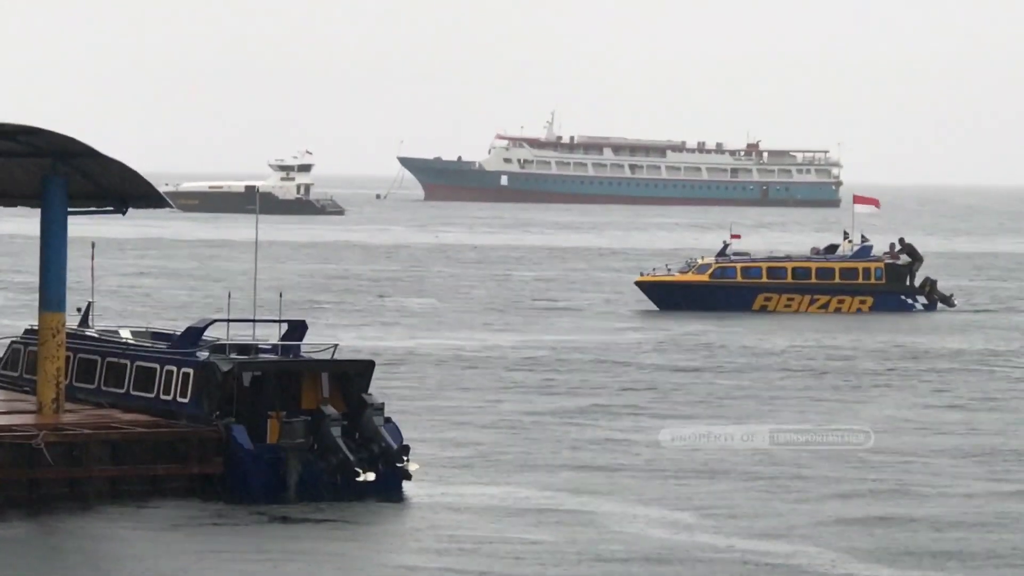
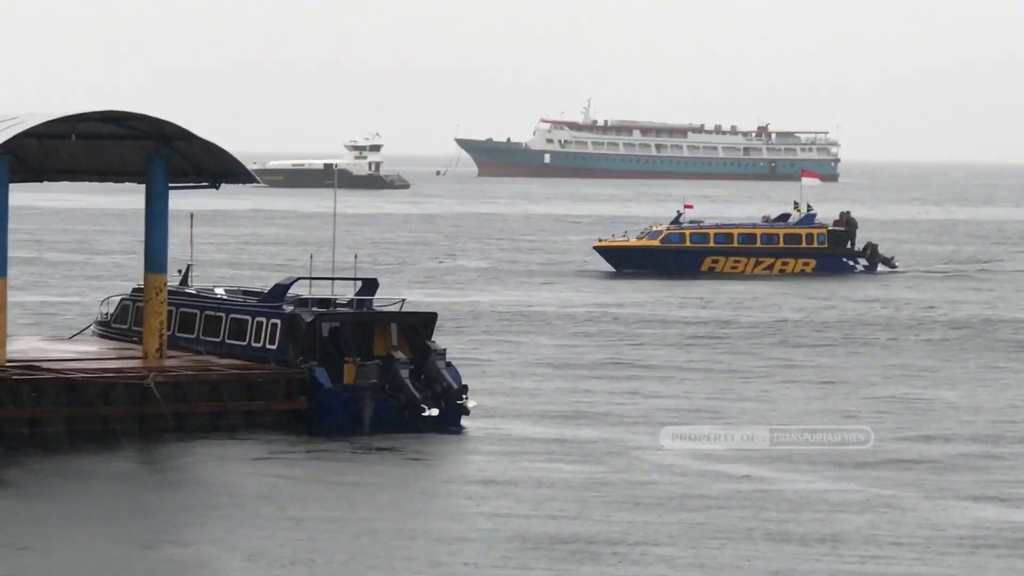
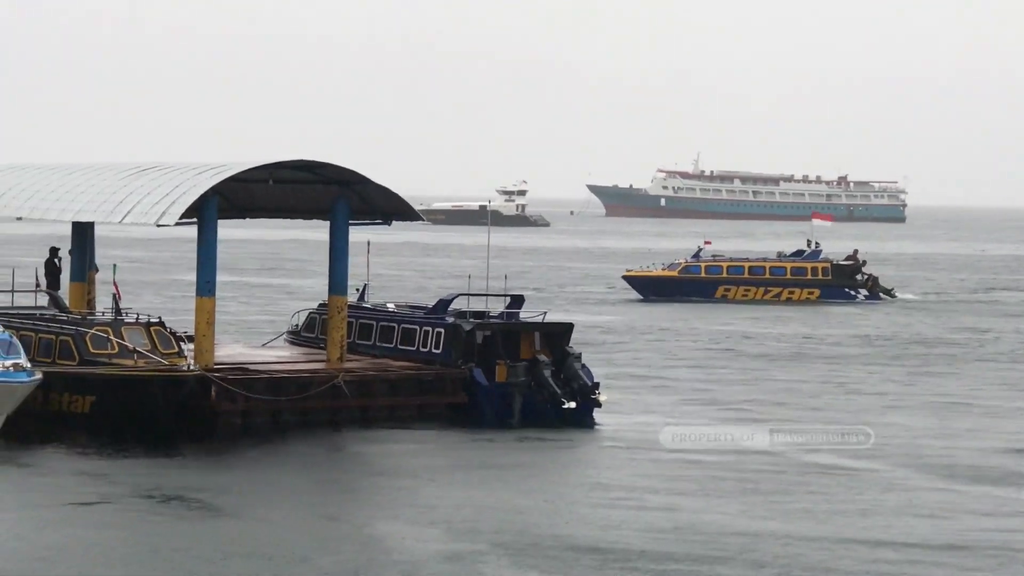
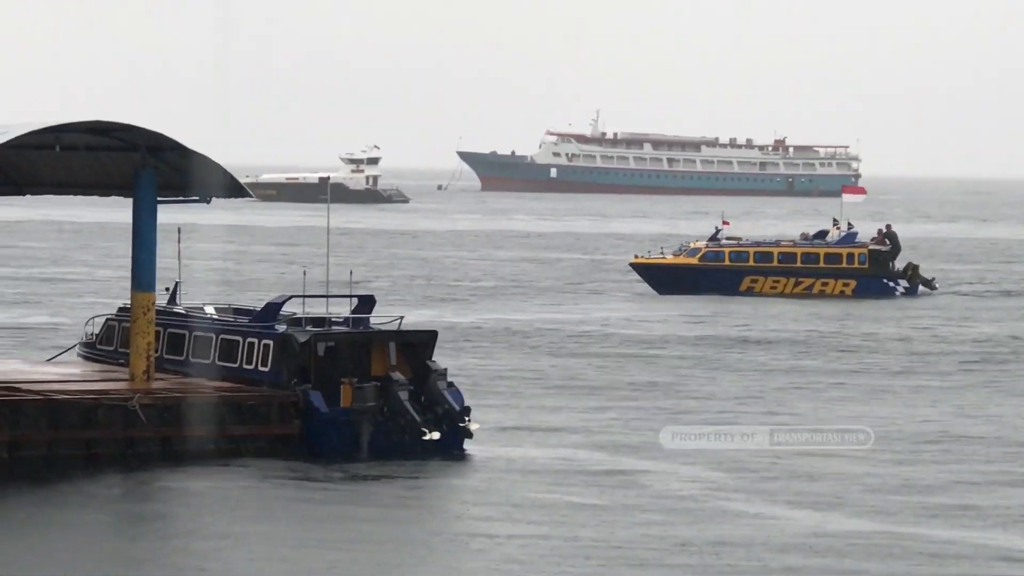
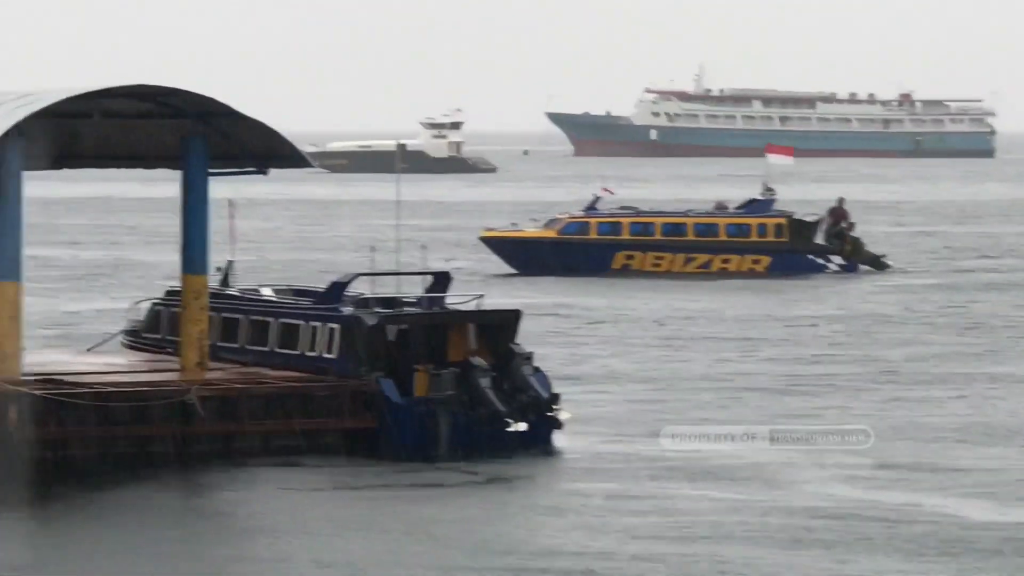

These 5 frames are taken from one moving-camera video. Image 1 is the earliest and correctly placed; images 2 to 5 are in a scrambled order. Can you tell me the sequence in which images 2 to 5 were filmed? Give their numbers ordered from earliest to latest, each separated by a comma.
4, 2, 3, 5
